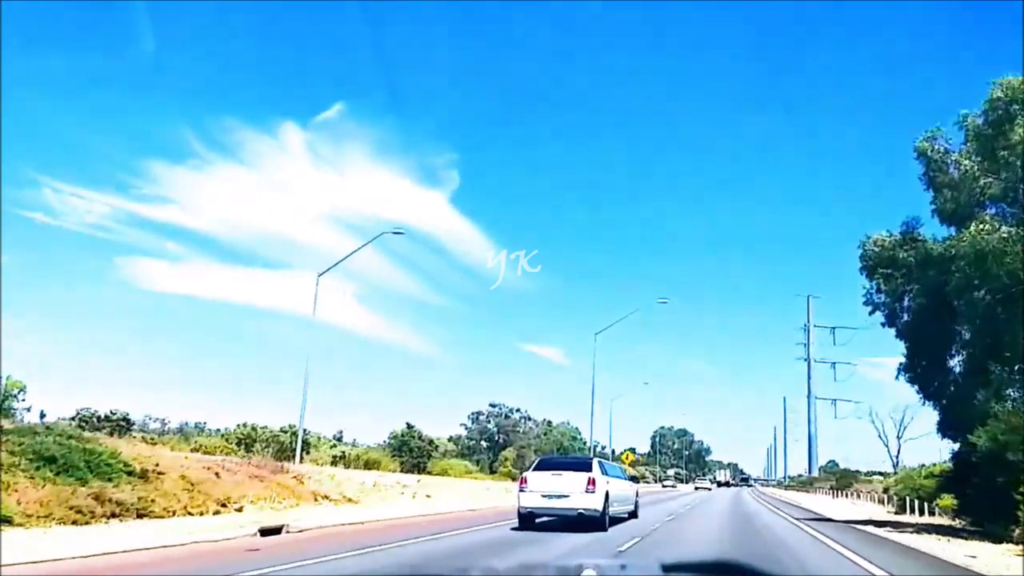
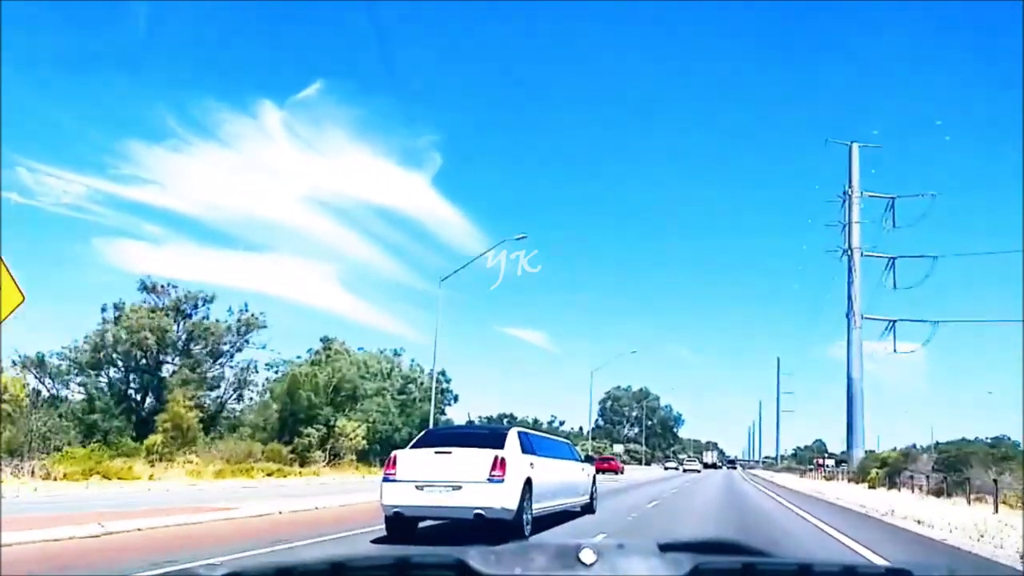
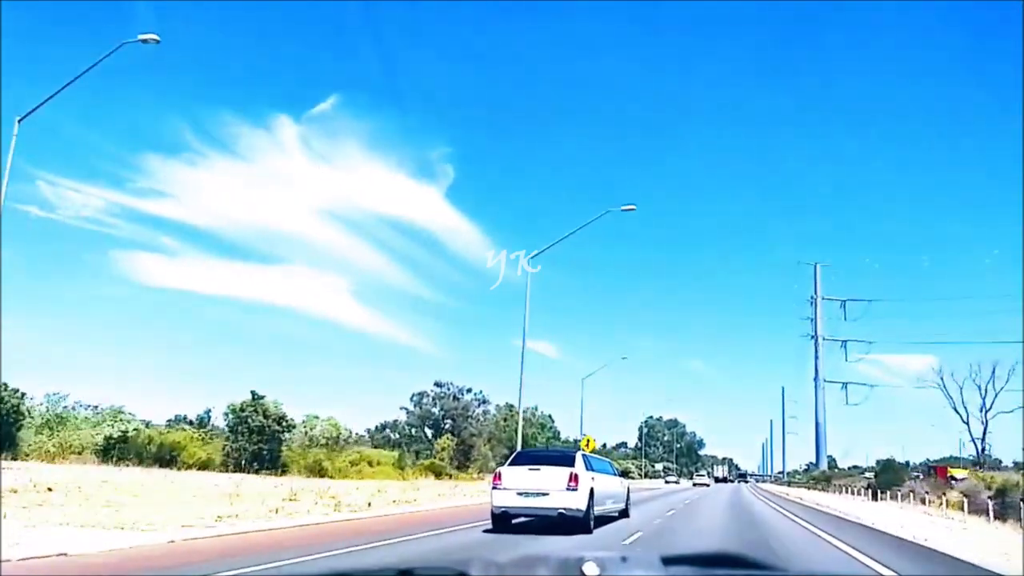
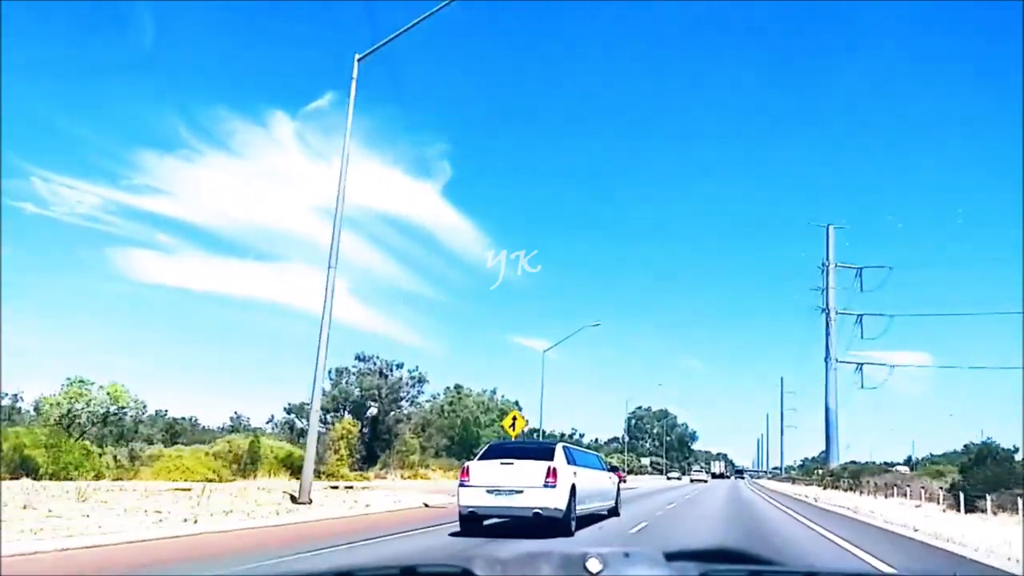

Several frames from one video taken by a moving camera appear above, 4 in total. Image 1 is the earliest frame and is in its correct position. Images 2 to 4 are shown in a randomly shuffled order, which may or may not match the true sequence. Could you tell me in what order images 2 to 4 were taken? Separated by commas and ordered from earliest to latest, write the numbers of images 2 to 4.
3, 4, 2
